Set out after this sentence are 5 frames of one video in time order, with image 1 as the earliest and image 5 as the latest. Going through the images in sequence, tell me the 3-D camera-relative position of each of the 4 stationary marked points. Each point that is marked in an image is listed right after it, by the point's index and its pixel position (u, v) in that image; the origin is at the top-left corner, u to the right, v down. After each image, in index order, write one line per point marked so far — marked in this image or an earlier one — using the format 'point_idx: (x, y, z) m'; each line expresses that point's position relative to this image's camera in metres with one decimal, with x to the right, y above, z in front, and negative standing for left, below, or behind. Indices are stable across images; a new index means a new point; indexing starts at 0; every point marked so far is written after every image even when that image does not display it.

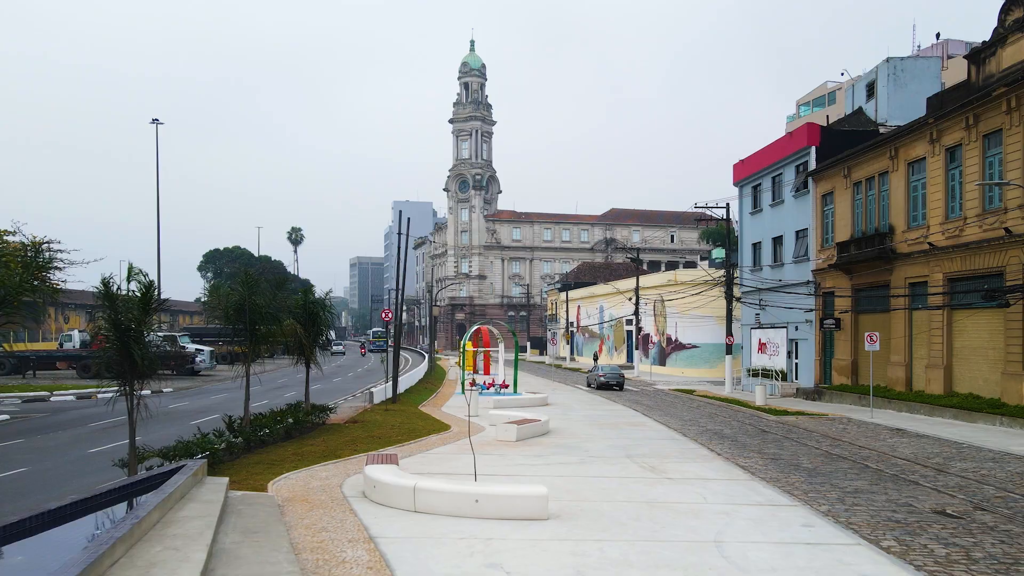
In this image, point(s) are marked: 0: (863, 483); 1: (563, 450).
0: (+6.3, -3.5, +14.1) m
1: (+1.1, -3.6, +17.2) m
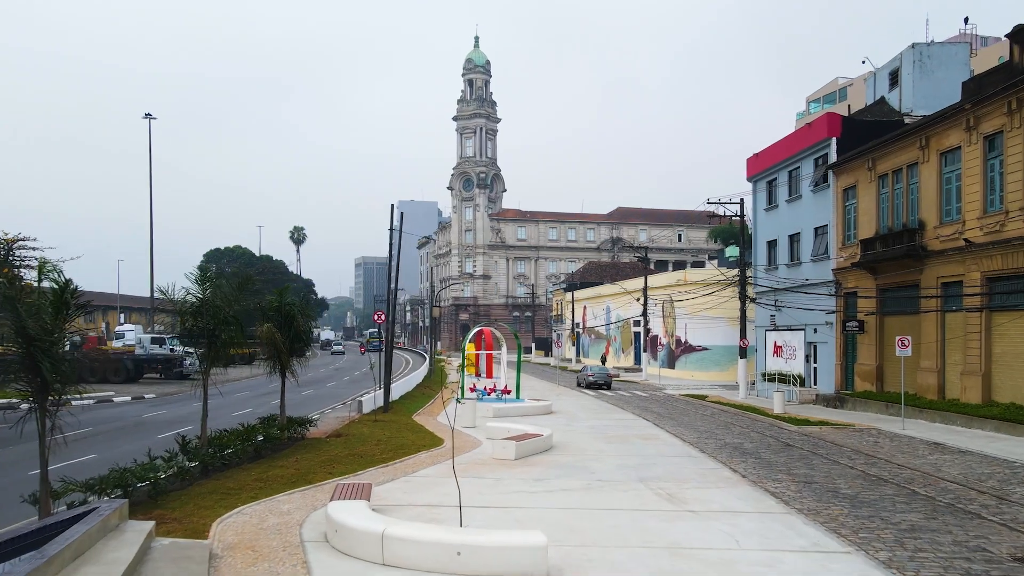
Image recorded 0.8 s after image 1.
0: (+6.2, -3.5, +12.0) m
1: (+1.1, -3.6, +15.2) m
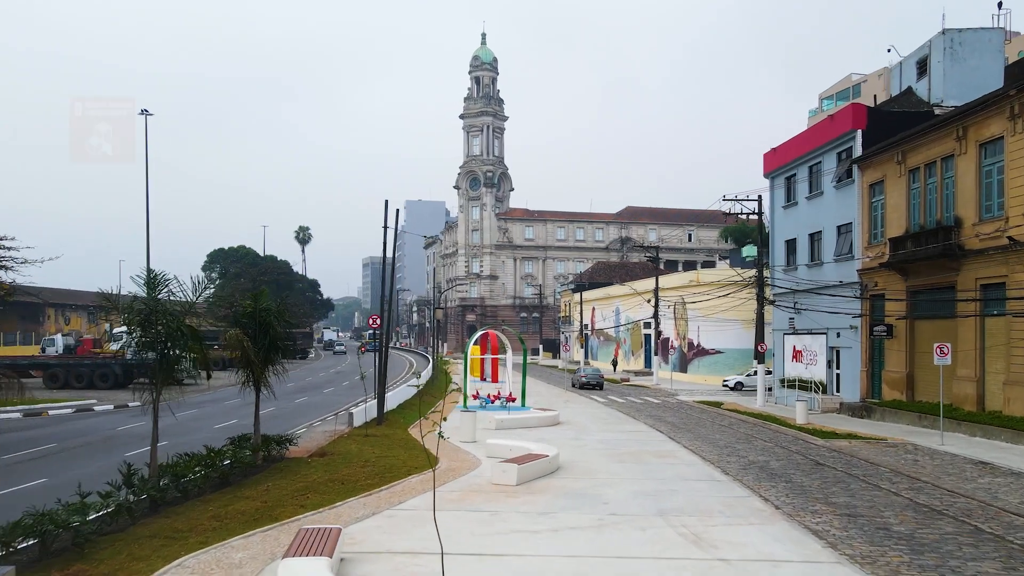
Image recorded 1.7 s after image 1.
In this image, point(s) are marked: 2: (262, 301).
0: (+6.2, -3.6, +10.1) m
1: (+1.1, -3.6, +13.3) m
2: (-5.5, -0.3, +17.4) m
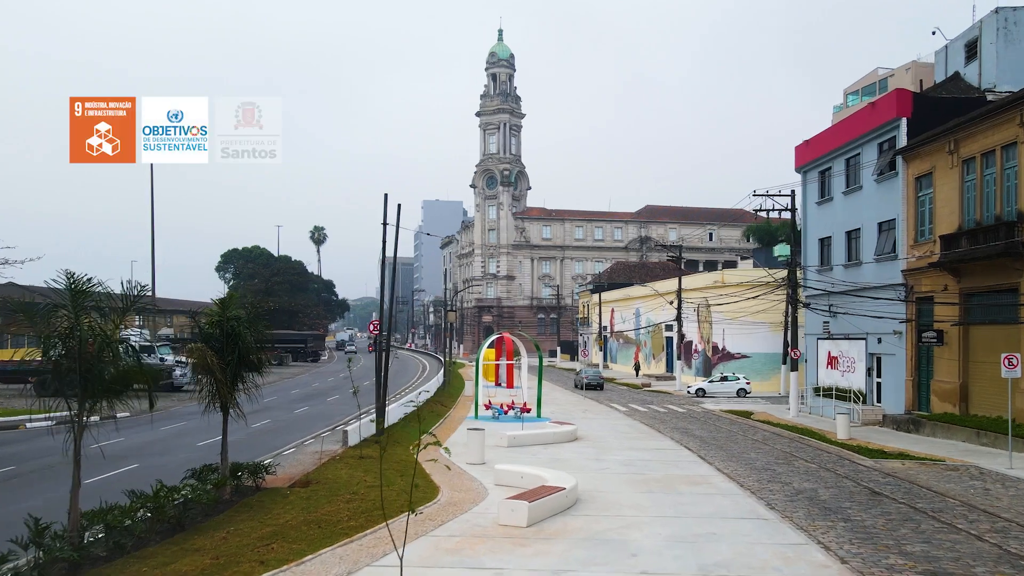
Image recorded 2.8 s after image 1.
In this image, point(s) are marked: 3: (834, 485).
0: (+6.2, -3.7, +7.6) m
1: (+1.2, -3.7, +11.0) m
2: (-5.3, -0.3, +15.2) m
3: (+7.3, -4.5, +18.0) m
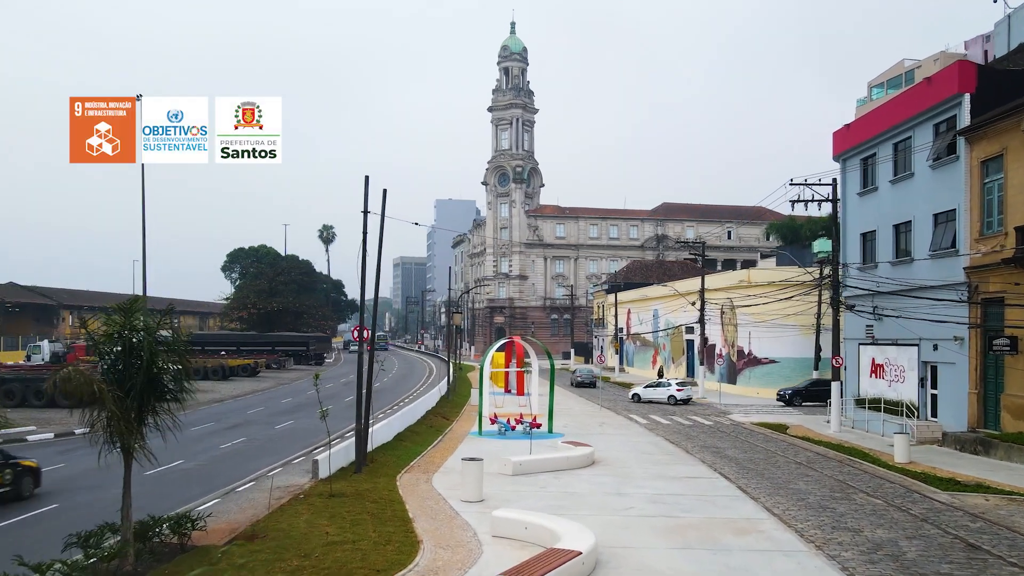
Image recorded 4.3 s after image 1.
0: (+6.1, -3.7, +4.1) m
1: (+1.1, -3.7, +7.6) m
2: (-5.3, -0.4, +11.9) m
3: (+7.4, -4.5, +14.4) m
